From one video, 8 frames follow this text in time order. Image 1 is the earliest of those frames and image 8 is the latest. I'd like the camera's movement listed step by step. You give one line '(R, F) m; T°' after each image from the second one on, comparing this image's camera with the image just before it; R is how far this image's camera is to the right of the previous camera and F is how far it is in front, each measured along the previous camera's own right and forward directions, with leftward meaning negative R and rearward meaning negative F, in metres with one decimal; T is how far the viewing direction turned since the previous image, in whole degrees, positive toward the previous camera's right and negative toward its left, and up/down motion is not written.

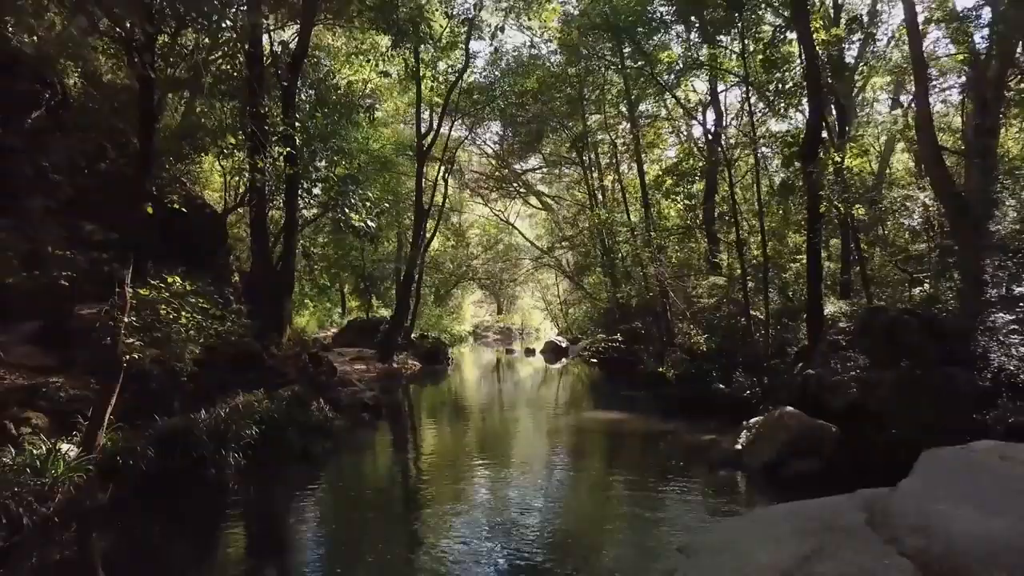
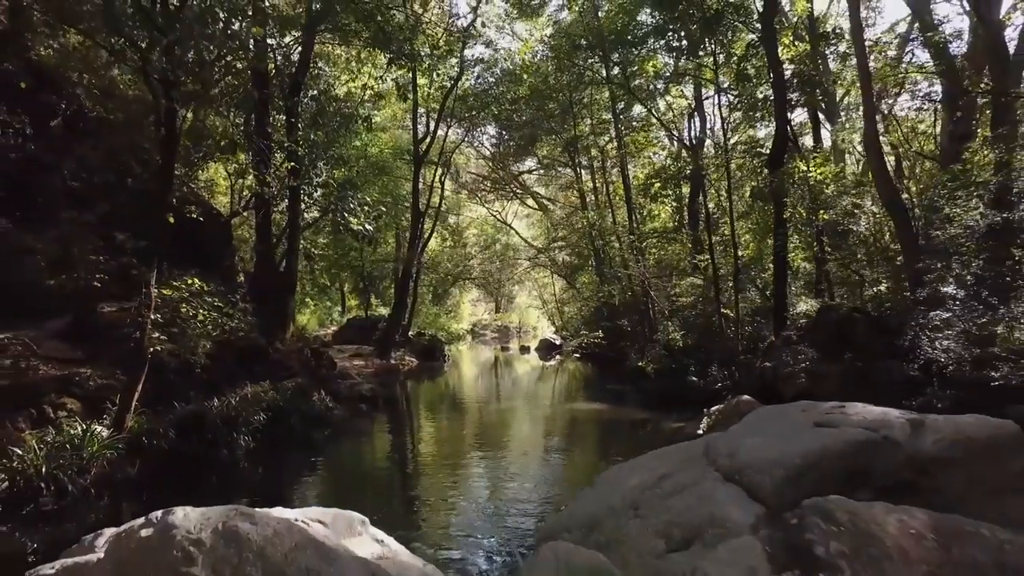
(+0.3, -1.0) m; 0°
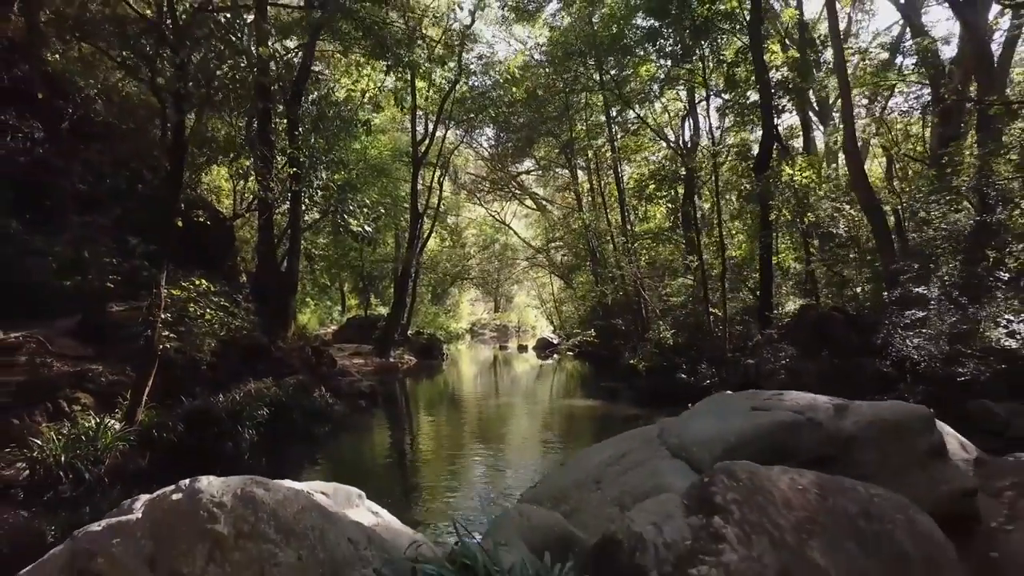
(+0.1, -0.4) m; 0°
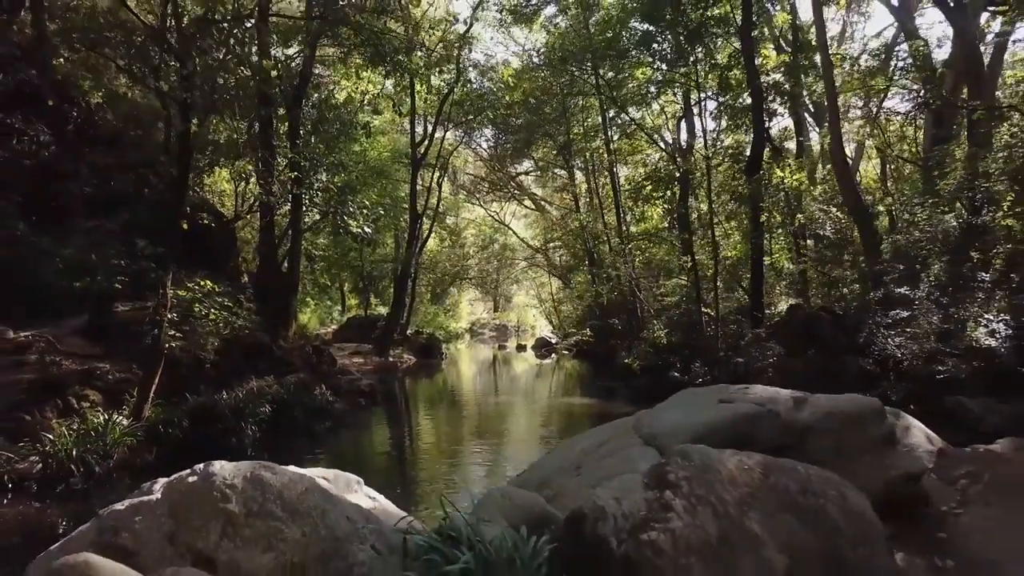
(+0.1, -0.3) m; 0°
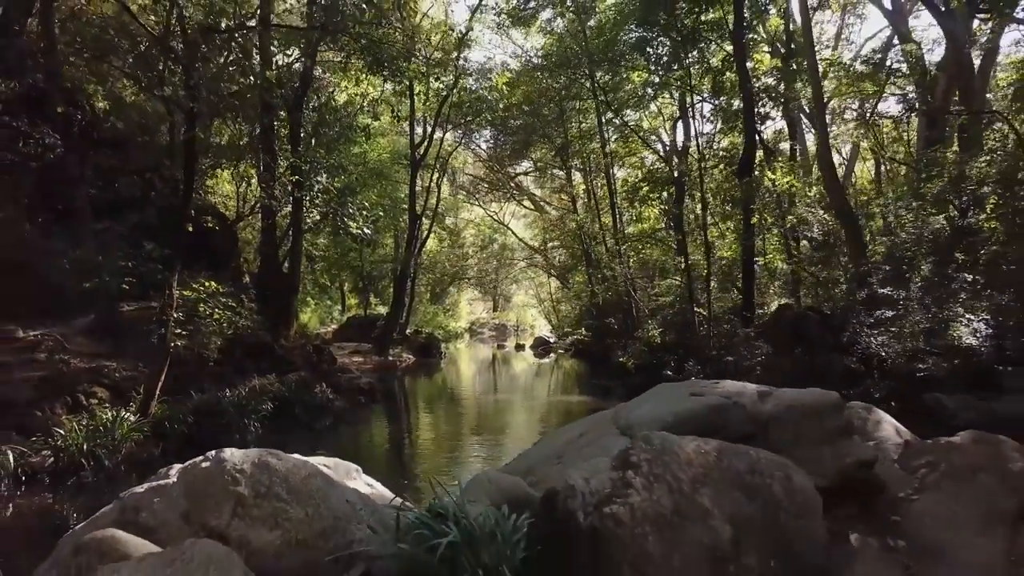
(+0.1, -0.3) m; 0°
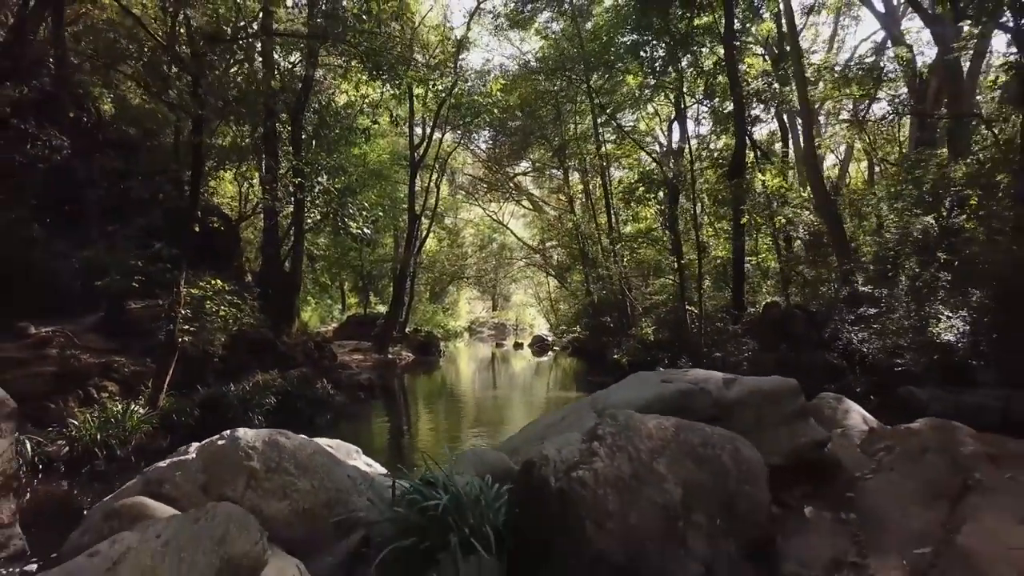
(+0.1, -0.4) m; 0°
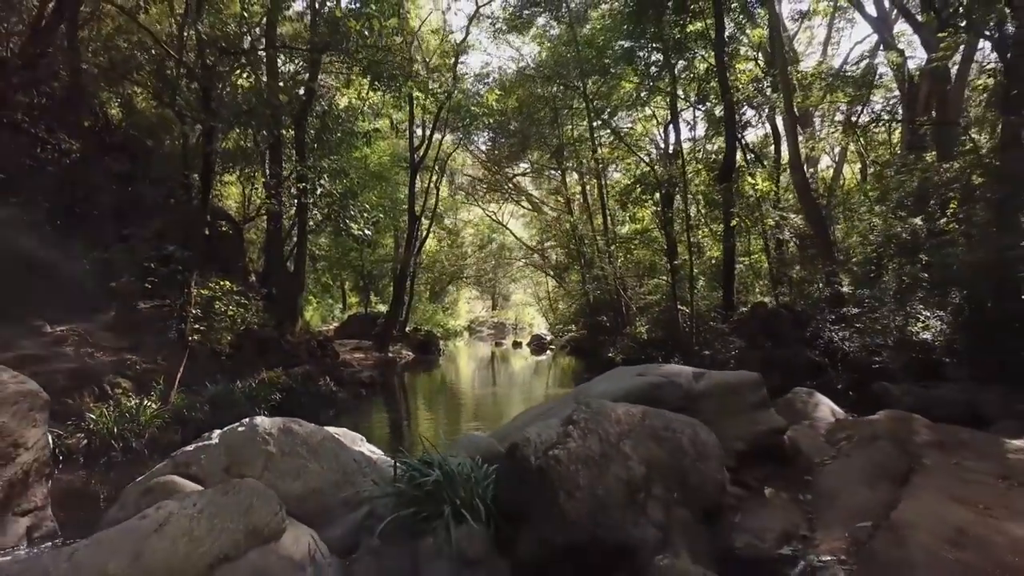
(+0.1, -0.5) m; 0°
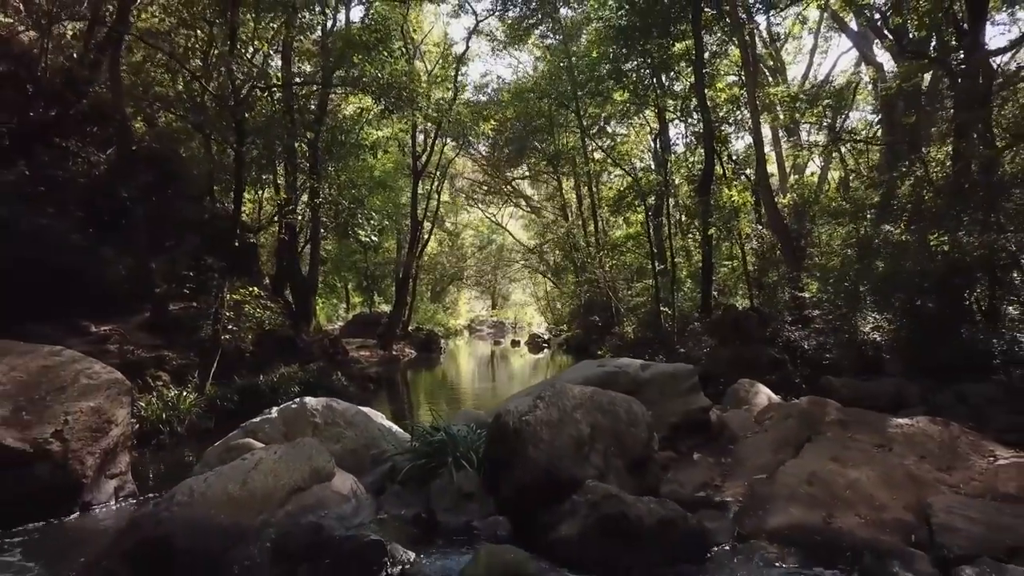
(+0.1, -1.4) m; 0°
